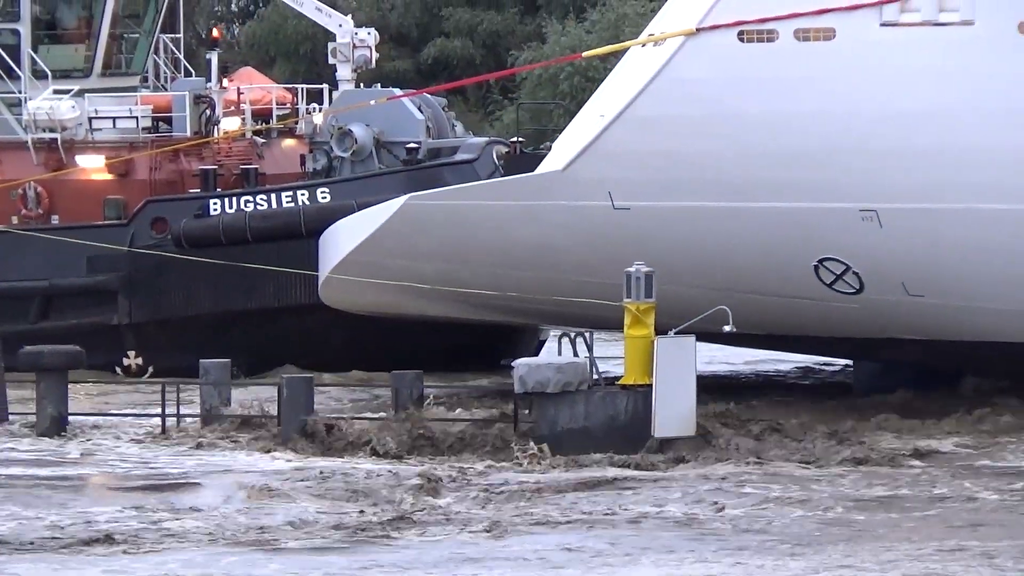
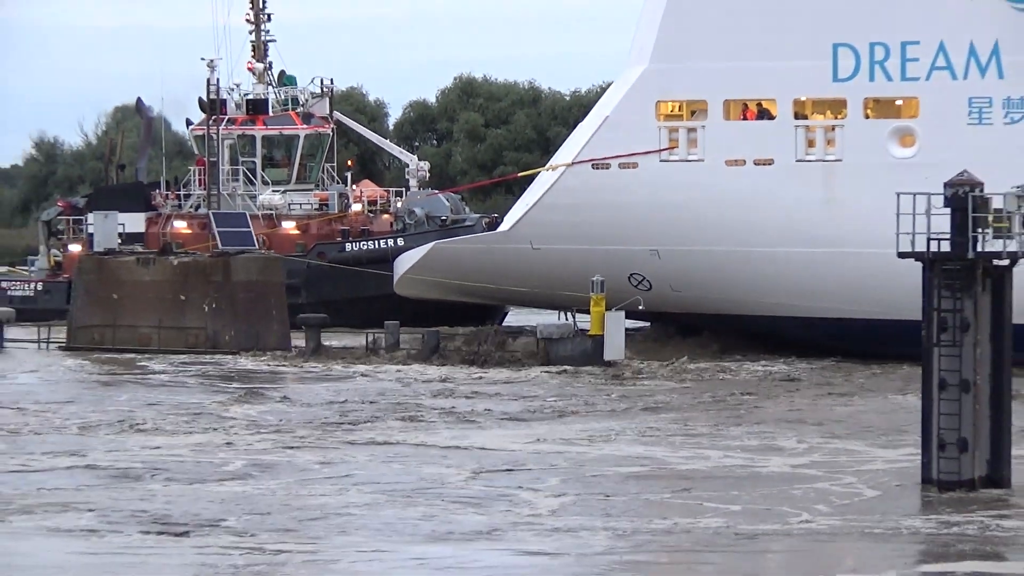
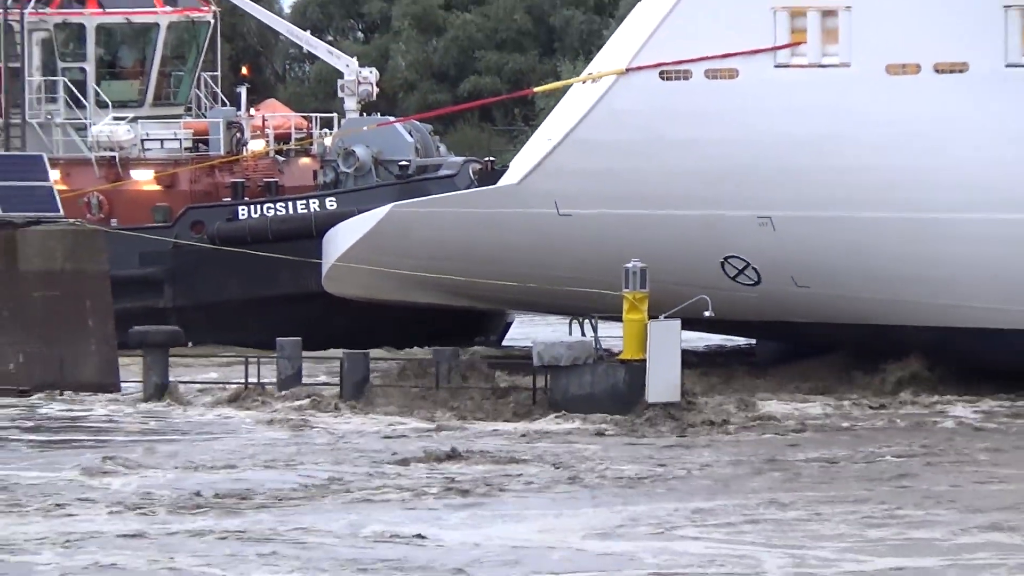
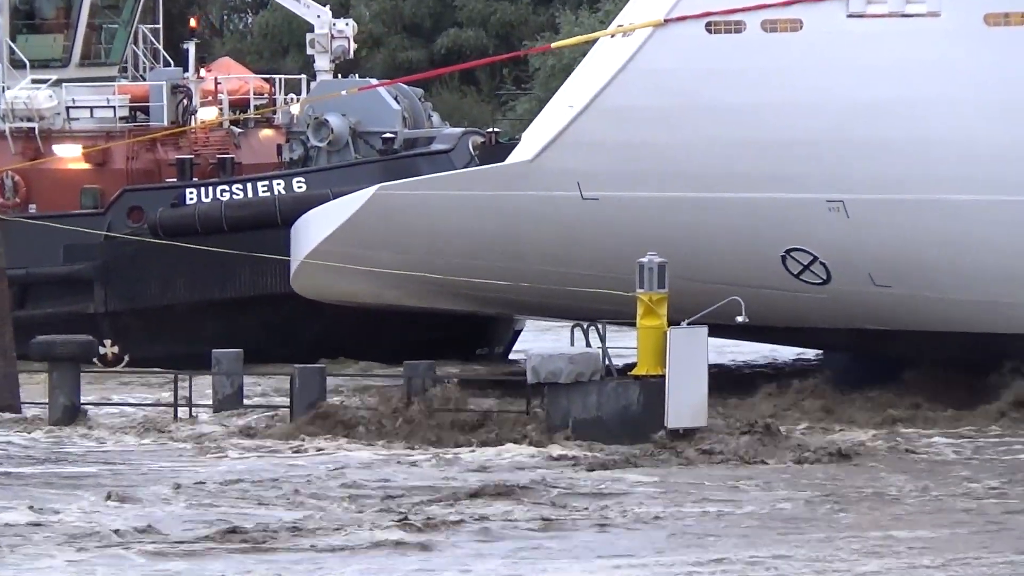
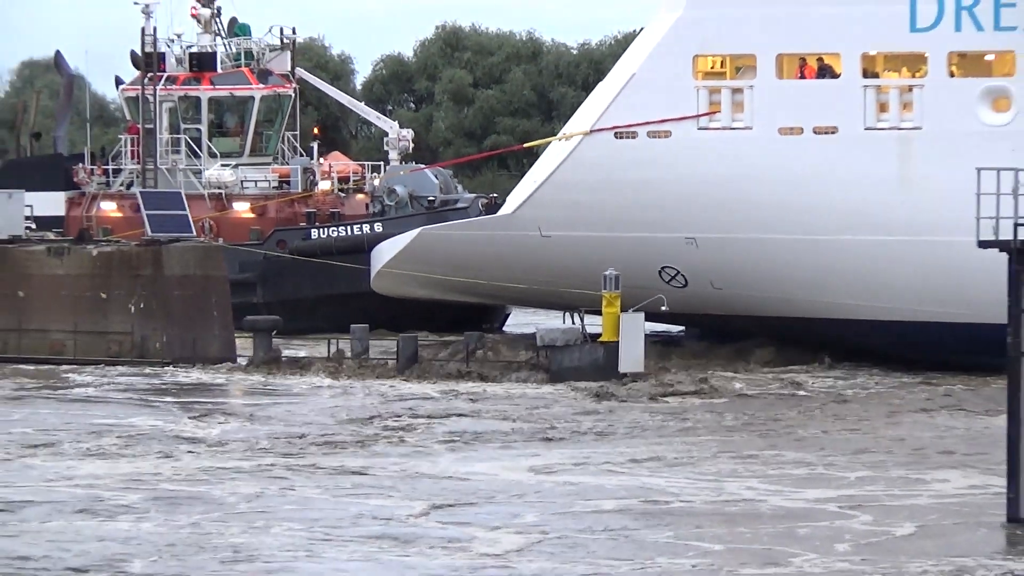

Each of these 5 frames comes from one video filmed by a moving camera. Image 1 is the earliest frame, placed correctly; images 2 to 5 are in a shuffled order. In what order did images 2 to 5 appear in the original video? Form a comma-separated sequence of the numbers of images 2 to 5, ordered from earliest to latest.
4, 3, 5, 2
